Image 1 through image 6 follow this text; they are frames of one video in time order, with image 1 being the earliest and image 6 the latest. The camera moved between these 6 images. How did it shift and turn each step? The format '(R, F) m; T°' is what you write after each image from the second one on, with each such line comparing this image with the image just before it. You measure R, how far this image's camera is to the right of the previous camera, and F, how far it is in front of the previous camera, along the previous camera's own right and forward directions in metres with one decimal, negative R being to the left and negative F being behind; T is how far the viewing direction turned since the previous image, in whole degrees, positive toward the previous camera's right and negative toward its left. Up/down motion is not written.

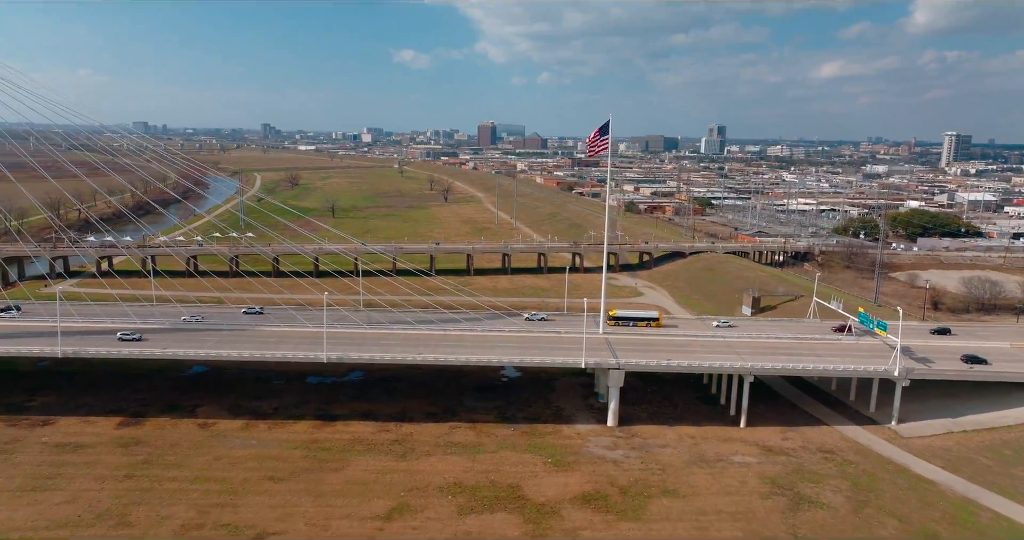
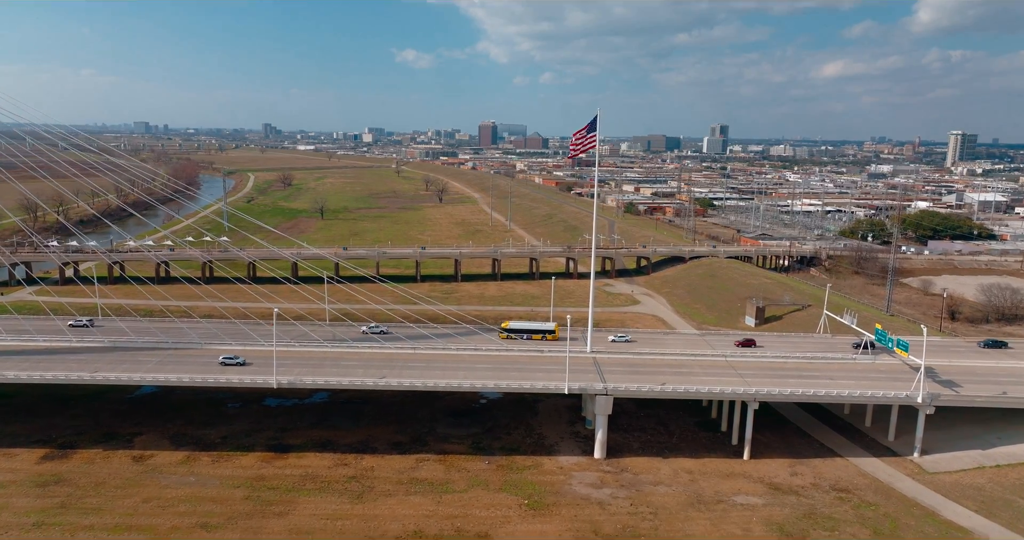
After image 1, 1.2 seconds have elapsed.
(+0.9, +2.7) m; 0°
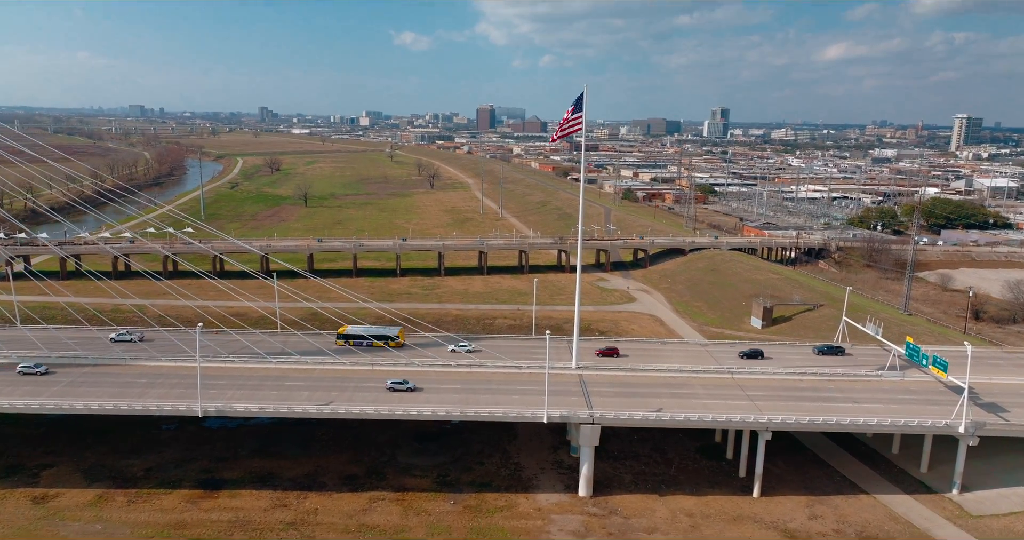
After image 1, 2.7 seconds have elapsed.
(+0.8, +3.4) m; 0°
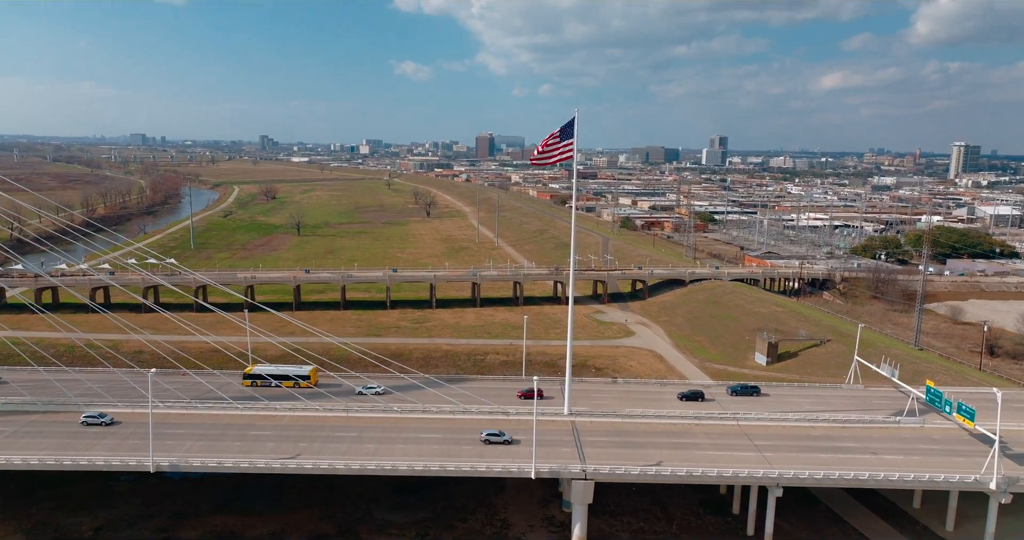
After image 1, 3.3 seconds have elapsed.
(+0.4, +1.6) m; 0°
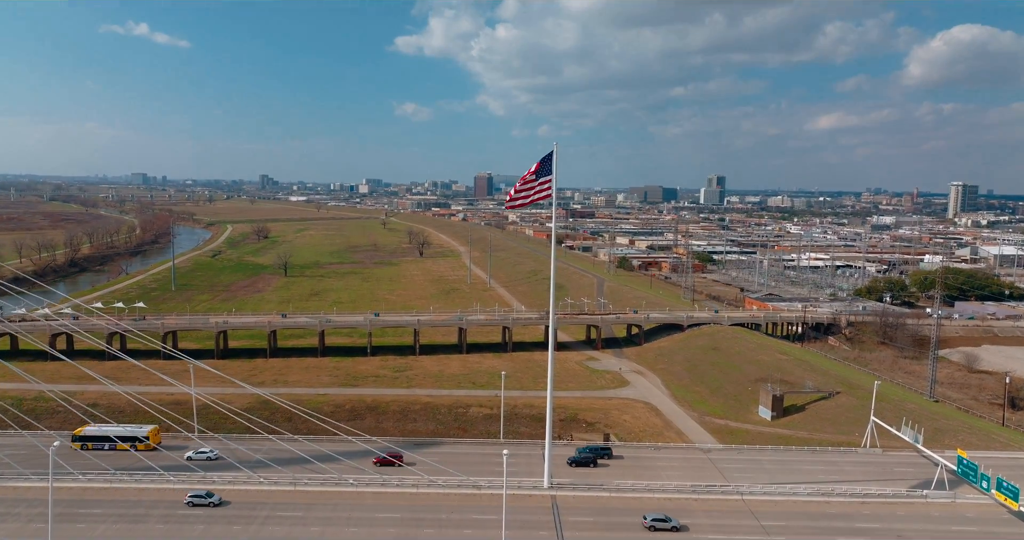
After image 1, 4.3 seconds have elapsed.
(+0.7, +2.2) m; 0°
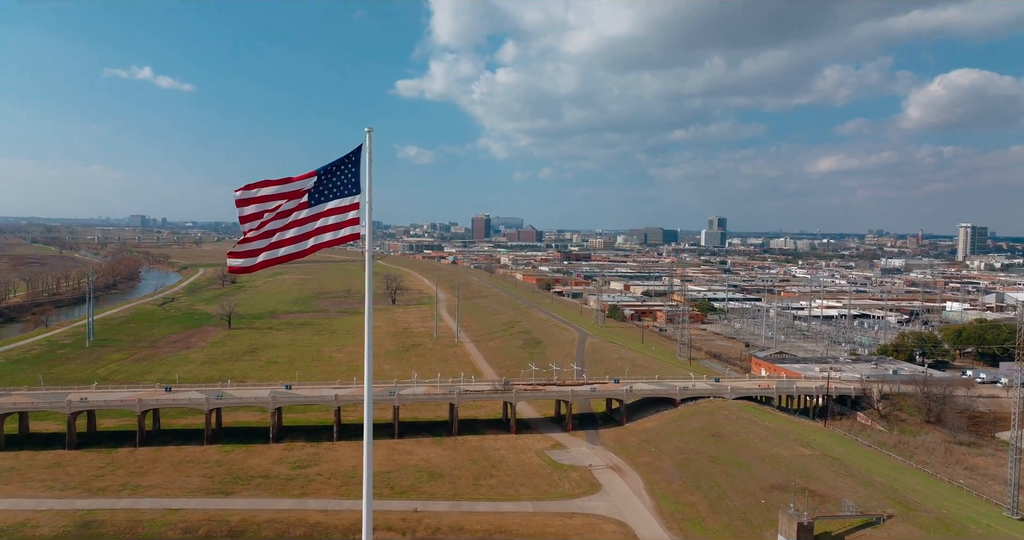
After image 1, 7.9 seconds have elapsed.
(+2.7, +8.7) m; 0°
